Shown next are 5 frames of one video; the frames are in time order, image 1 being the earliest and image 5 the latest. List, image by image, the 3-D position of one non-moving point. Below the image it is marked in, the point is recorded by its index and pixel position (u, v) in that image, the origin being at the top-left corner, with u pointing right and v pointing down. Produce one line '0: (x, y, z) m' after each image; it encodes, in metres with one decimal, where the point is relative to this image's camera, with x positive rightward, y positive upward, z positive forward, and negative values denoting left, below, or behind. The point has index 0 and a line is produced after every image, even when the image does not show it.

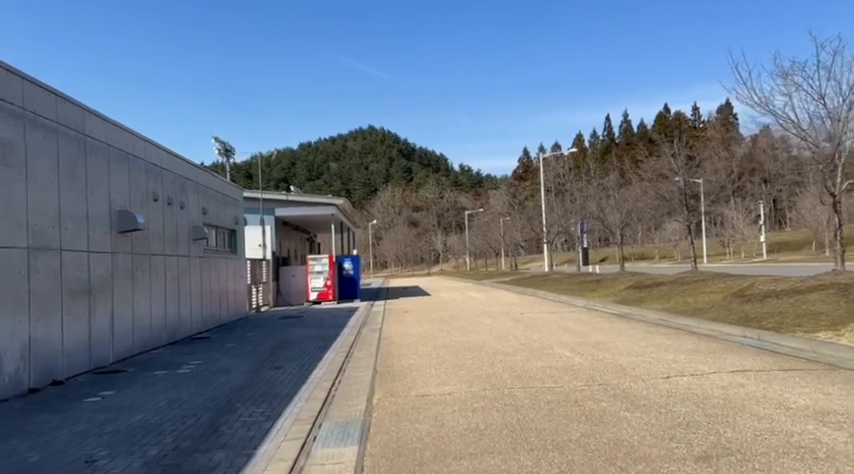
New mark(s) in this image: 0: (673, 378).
0: (+3.6, -2.0, +8.4) m
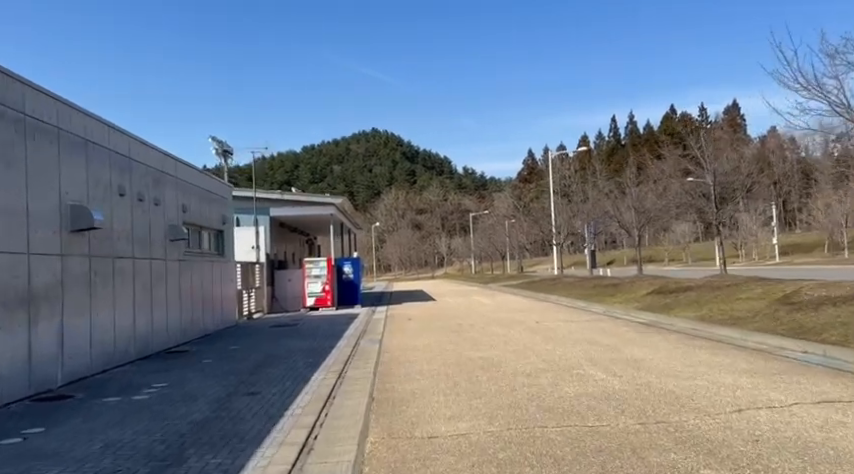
0: (+3.6, -2.0, +6.6) m
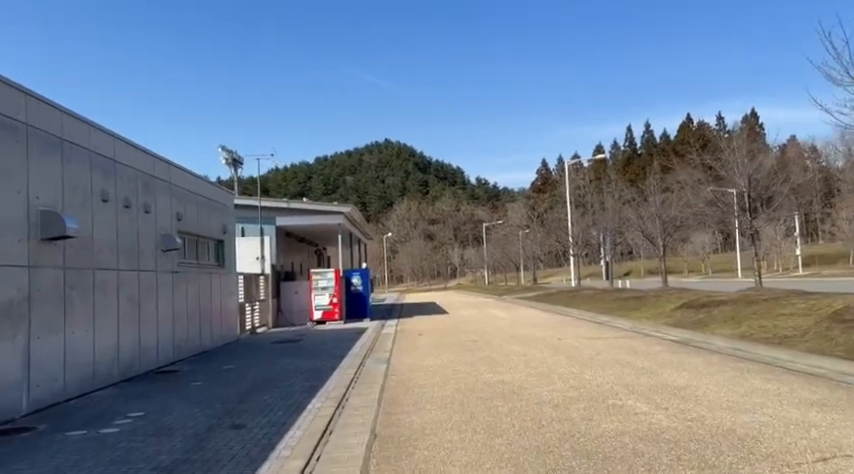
0: (+3.7, -2.1, +5.4) m
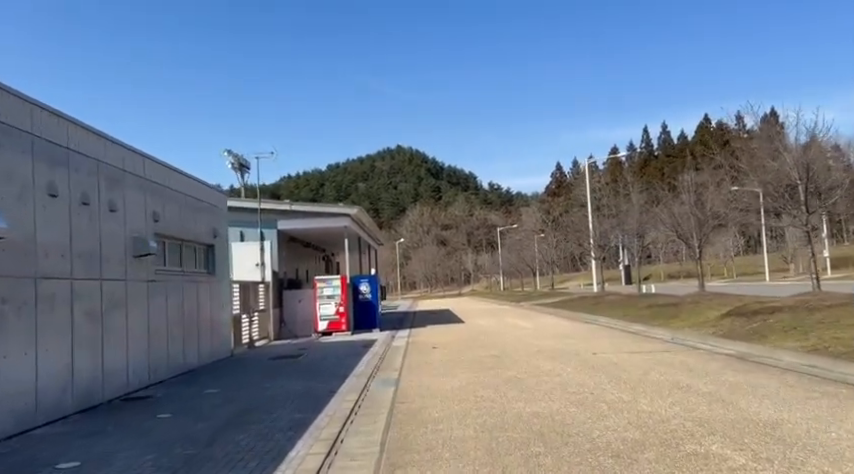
0: (+3.9, -1.9, +3.3) m
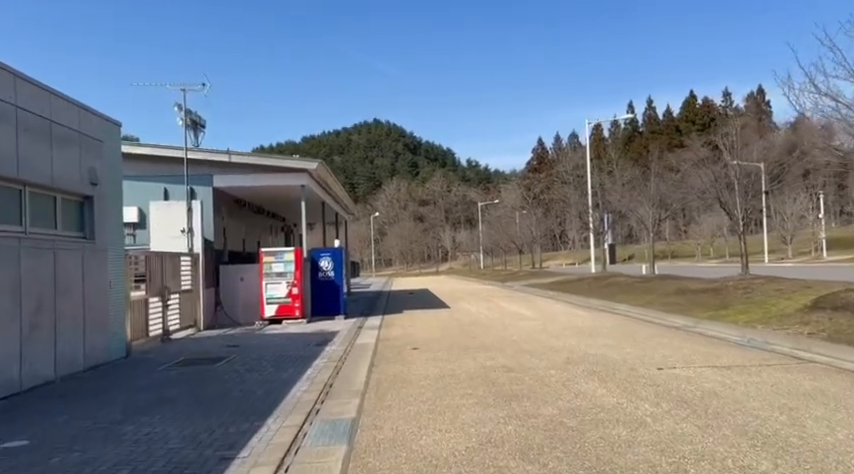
0: (+4.0, -1.6, -1.4) m
